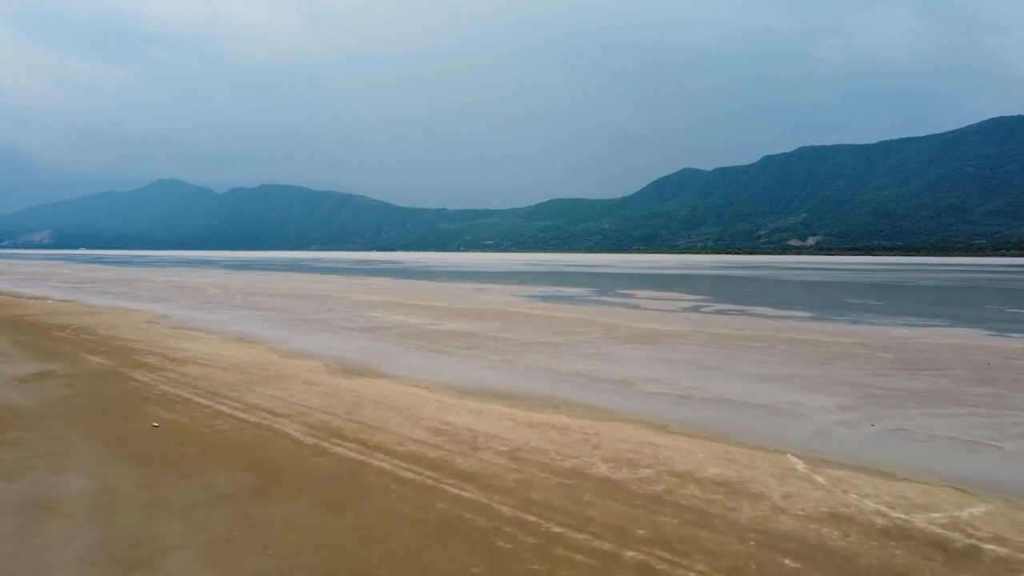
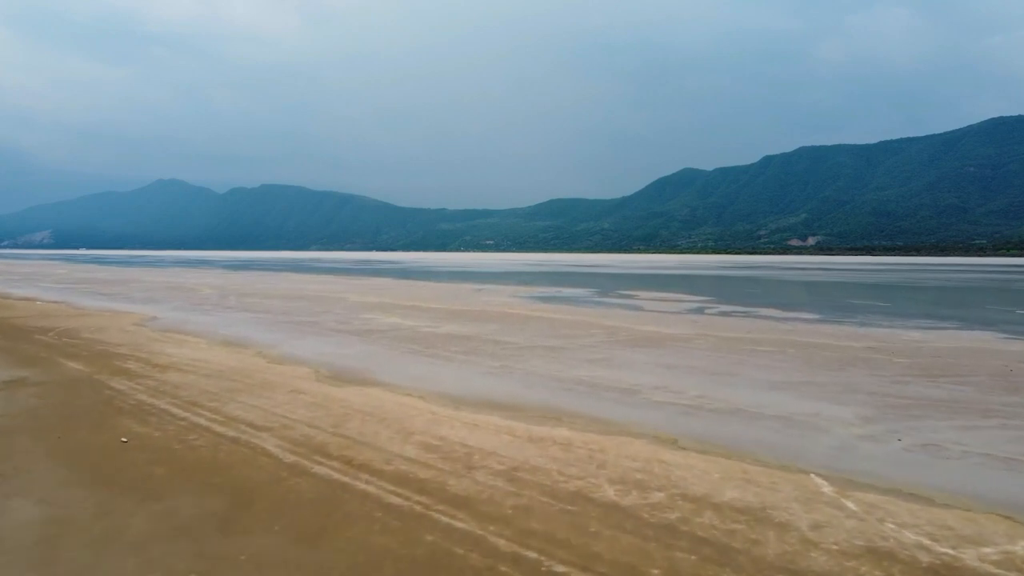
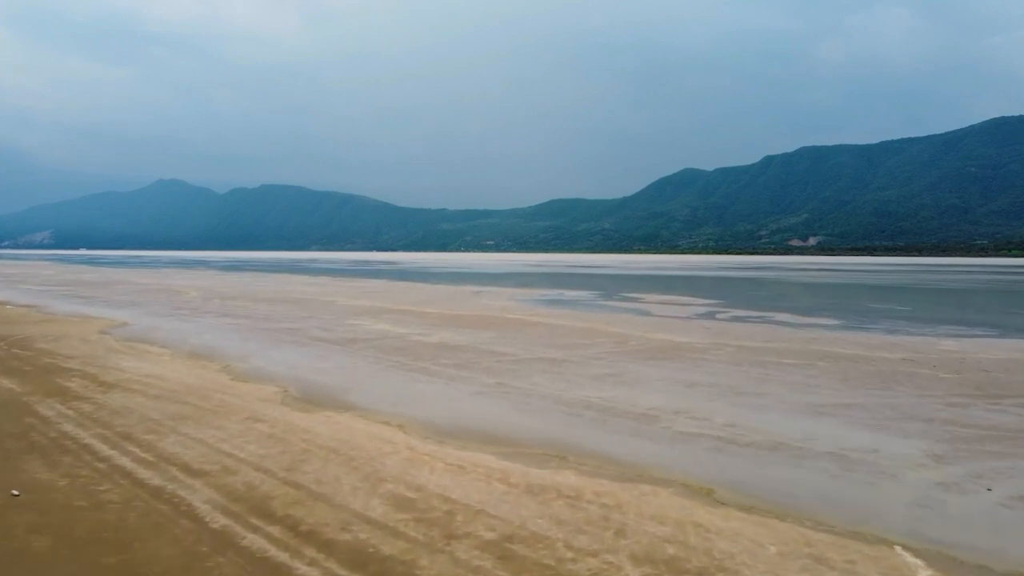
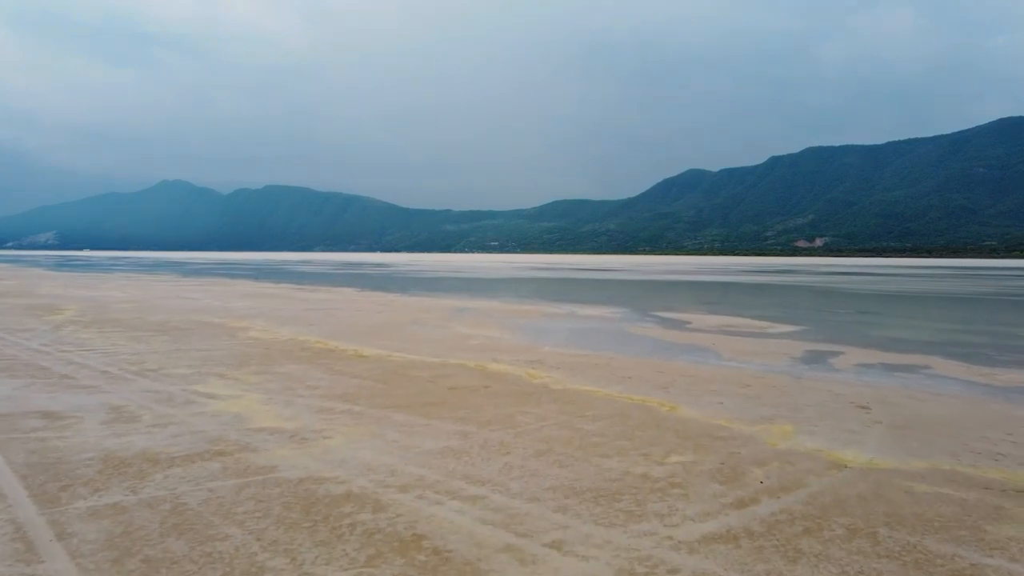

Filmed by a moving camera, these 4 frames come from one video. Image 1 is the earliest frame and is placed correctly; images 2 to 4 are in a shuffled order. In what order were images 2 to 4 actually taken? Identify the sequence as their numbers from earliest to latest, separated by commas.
2, 3, 4
